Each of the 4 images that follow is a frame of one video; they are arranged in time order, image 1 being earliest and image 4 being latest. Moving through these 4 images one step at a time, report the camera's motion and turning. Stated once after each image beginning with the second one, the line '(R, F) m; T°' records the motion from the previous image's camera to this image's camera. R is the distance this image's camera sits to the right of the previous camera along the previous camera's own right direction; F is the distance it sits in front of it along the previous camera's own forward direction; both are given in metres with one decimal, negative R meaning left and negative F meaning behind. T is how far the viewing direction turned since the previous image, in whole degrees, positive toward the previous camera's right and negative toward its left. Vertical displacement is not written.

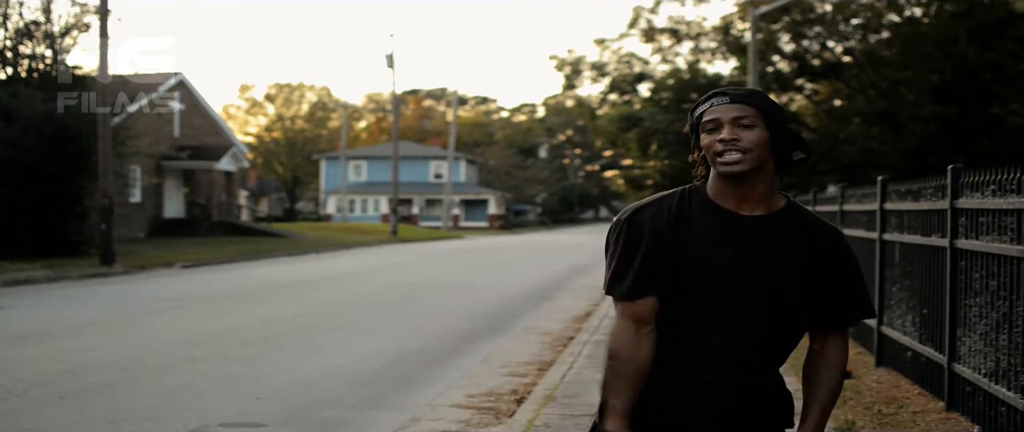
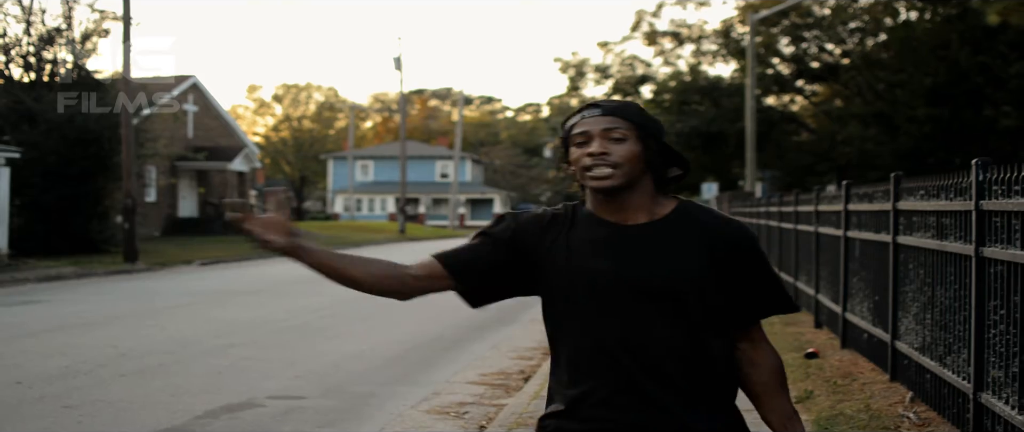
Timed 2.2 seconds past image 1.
(0.0, -1.2) m; 0°
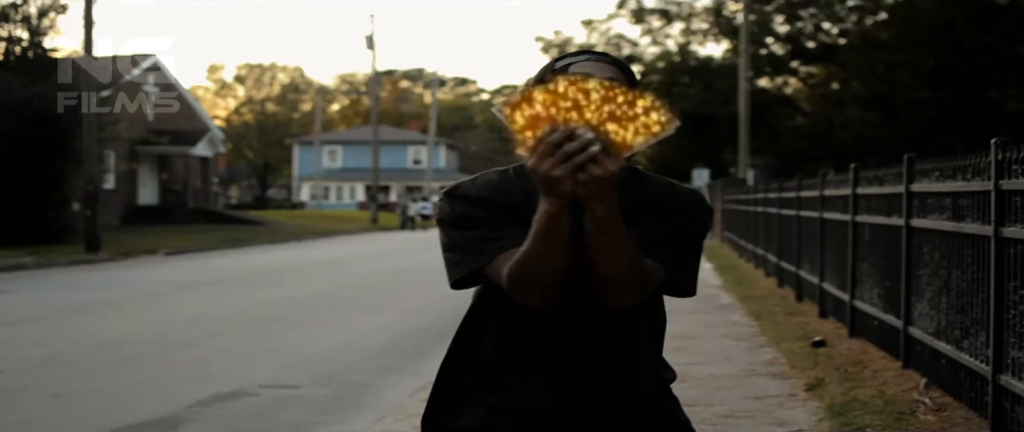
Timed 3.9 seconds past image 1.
(-0.2, +0.2) m; +1°
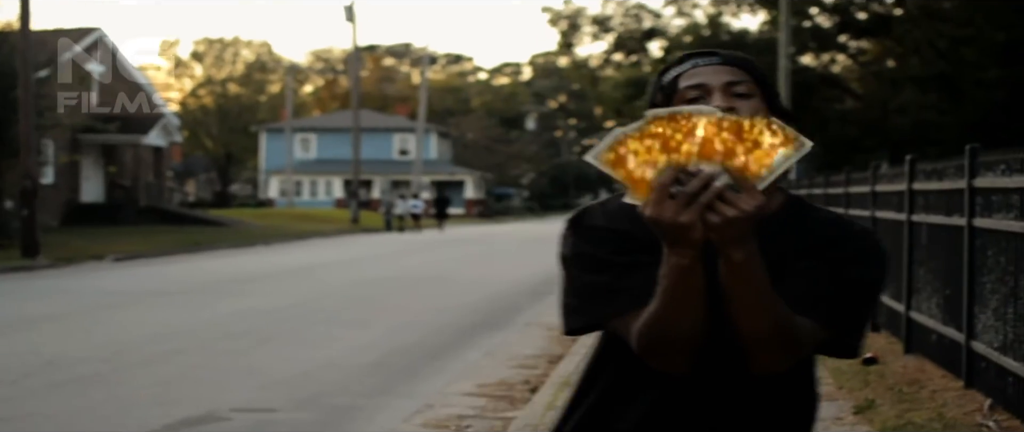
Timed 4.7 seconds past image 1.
(+0.1, +0.9) m; -1°
